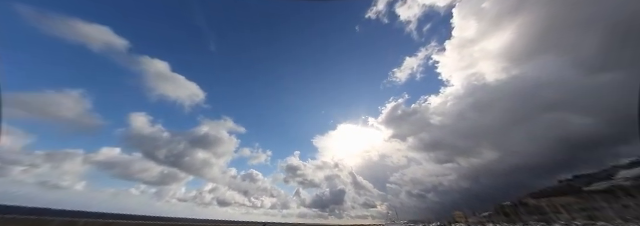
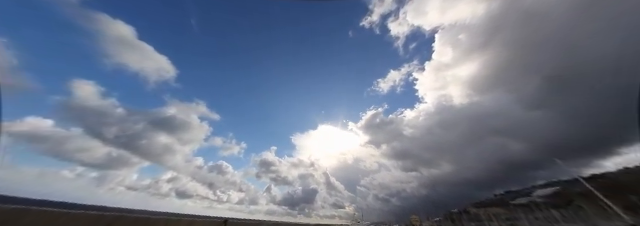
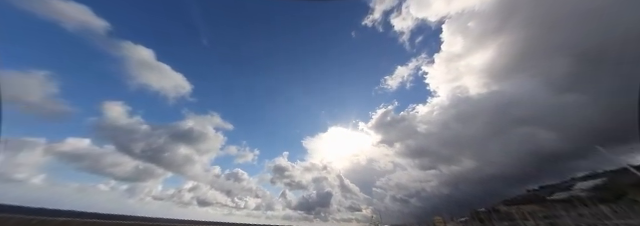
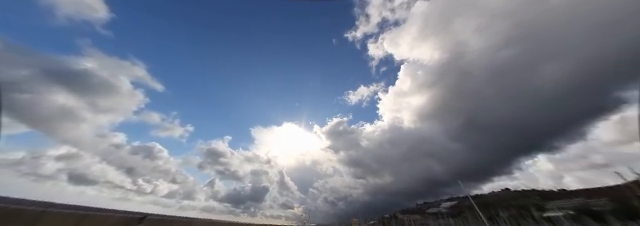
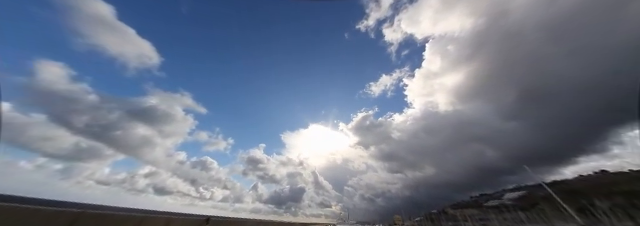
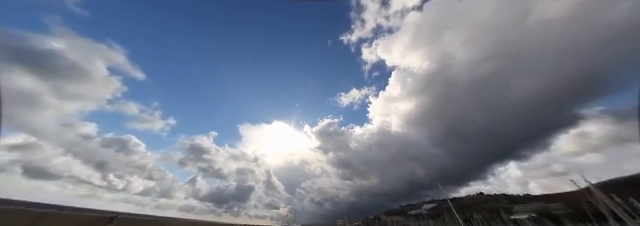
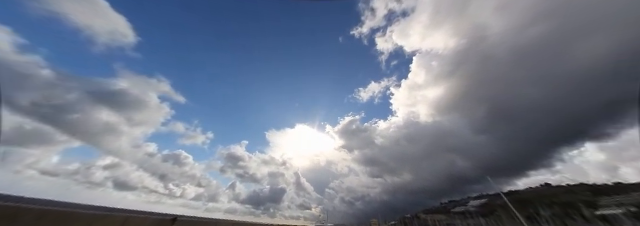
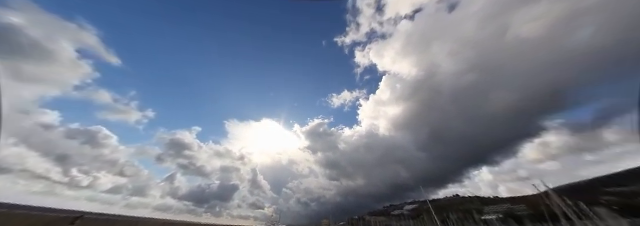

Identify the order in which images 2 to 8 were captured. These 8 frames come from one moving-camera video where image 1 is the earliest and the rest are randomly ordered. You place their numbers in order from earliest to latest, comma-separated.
3, 2, 5, 7, 4, 6, 8
